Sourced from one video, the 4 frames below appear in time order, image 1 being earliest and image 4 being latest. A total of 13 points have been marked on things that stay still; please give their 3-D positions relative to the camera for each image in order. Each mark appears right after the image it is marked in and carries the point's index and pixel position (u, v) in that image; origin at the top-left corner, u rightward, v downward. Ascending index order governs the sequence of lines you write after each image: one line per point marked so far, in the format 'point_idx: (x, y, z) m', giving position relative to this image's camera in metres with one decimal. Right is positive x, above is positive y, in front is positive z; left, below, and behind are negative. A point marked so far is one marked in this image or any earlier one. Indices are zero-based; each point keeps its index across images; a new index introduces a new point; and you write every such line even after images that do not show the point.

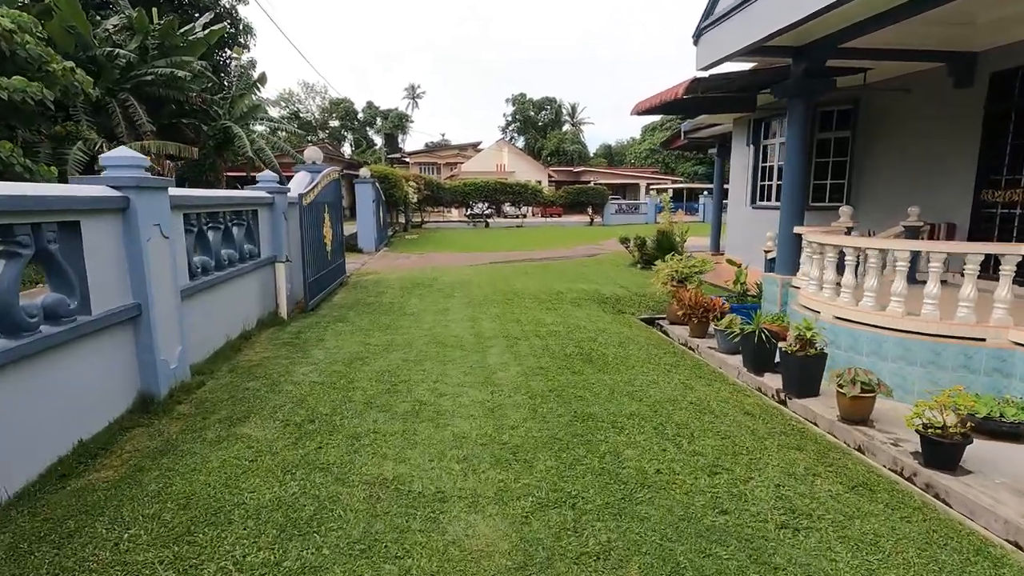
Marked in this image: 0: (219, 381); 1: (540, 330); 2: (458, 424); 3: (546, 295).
0: (-2.0, -0.7, +3.7) m
1: (+0.3, -0.4, +5.2) m
2: (-0.3, -0.8, +3.1) m
3: (+0.5, -0.1, +7.2) m
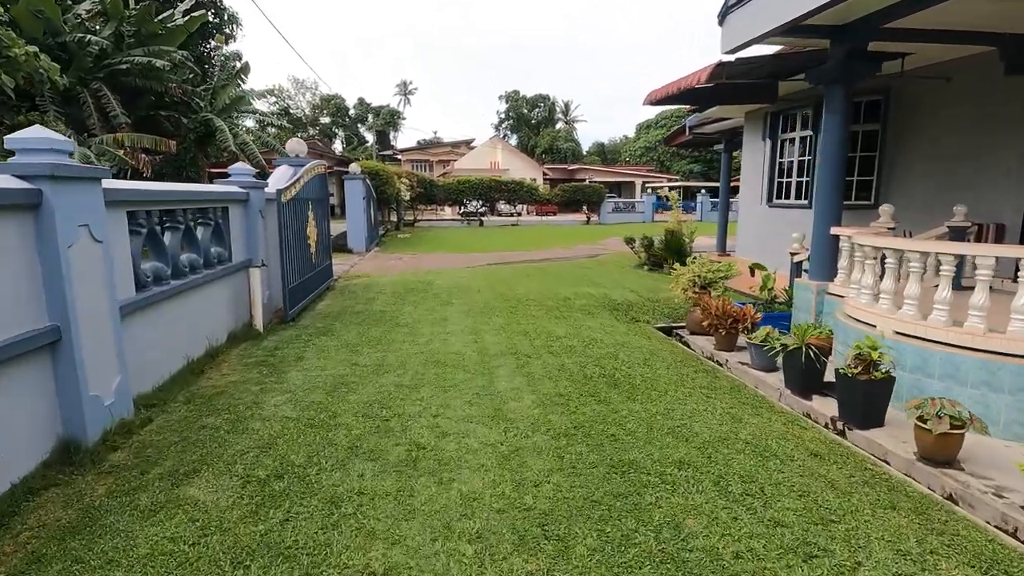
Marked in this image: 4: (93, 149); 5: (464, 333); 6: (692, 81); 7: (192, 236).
0: (-1.9, -0.7, +3.0) m
1: (+0.4, -0.5, +4.6) m
2: (-0.2, -0.9, +2.4) m
3: (+0.5, -0.2, +6.6) m
4: (-8.5, +2.8, +10.8) m
5: (-0.4, -0.4, +4.9) m
6: (+2.1, +2.4, +6.2) m
7: (-2.4, +0.4, +4.0) m
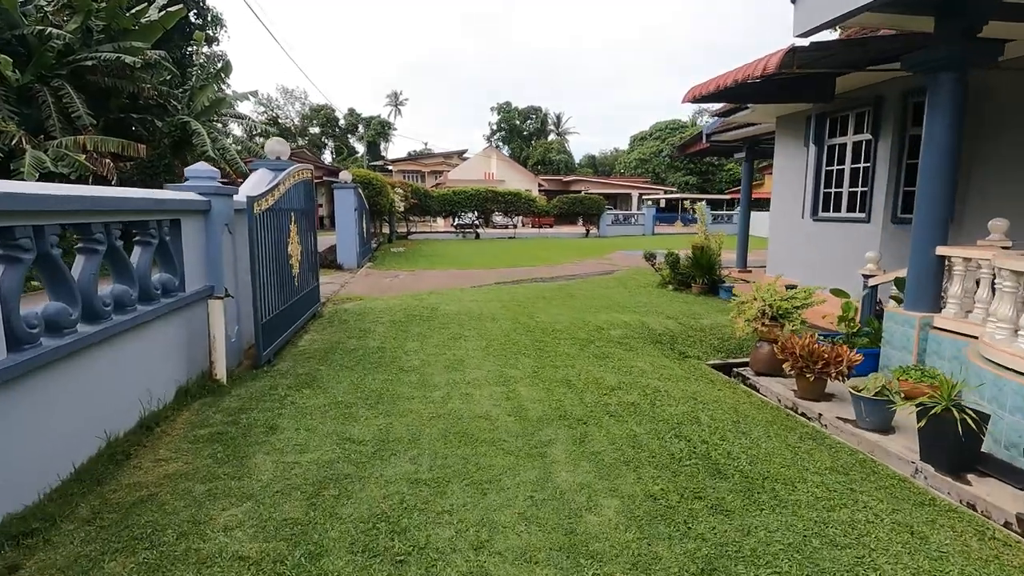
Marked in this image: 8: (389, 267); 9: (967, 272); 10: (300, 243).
0: (-1.6, -1.0, +1.9) m
1: (+0.6, -0.7, +3.5) m
2: (+0.1, -1.1, +1.3) m
3: (+0.8, -0.5, +5.5) m
4: (-8.3, +2.4, +9.6) m
5: (-0.2, -0.7, +3.8) m
6: (+2.4, +2.1, +5.2) m
7: (-2.1, +0.2, +2.9) m
8: (-2.7, +0.5, +11.9) m
9: (+3.6, +0.1, +4.2) m
10: (-2.3, +0.5, +5.9) m
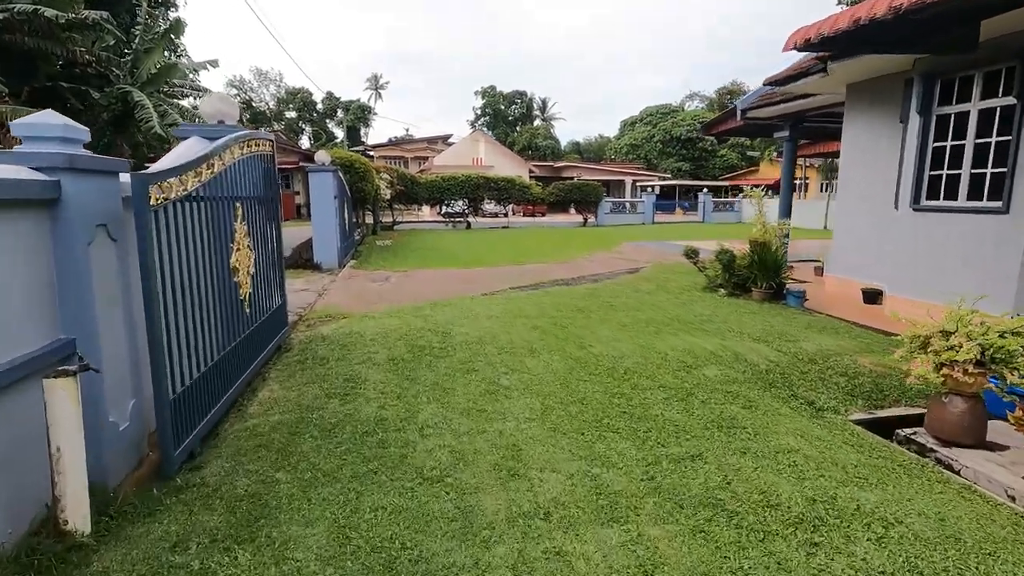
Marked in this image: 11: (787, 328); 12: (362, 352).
0: (-1.1, -1.2, +0.1) m
1: (+1.1, -1.0, +1.8) m
2: (+0.7, -1.3, -0.4) m
3: (+1.2, -0.6, +3.8) m
4: (-8.0, +2.3, +7.5) m
5: (+0.3, -0.9, +2.0) m
6: (+2.7, +2.0, +3.5) m
7: (-1.6, -0.1, +1.1) m
8: (-2.6, +0.4, +10.0) m
9: (+4.0, -0.1, +2.6) m
10: (-2.0, +0.3, +4.1) m
11: (+2.9, -0.4, +5.6) m
12: (-1.2, -0.5, +4.2) m
